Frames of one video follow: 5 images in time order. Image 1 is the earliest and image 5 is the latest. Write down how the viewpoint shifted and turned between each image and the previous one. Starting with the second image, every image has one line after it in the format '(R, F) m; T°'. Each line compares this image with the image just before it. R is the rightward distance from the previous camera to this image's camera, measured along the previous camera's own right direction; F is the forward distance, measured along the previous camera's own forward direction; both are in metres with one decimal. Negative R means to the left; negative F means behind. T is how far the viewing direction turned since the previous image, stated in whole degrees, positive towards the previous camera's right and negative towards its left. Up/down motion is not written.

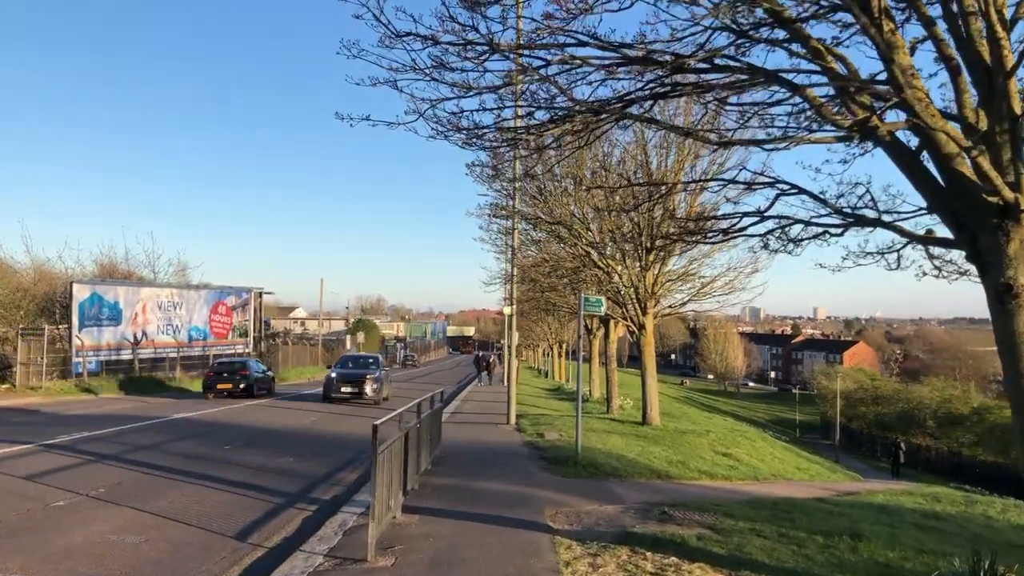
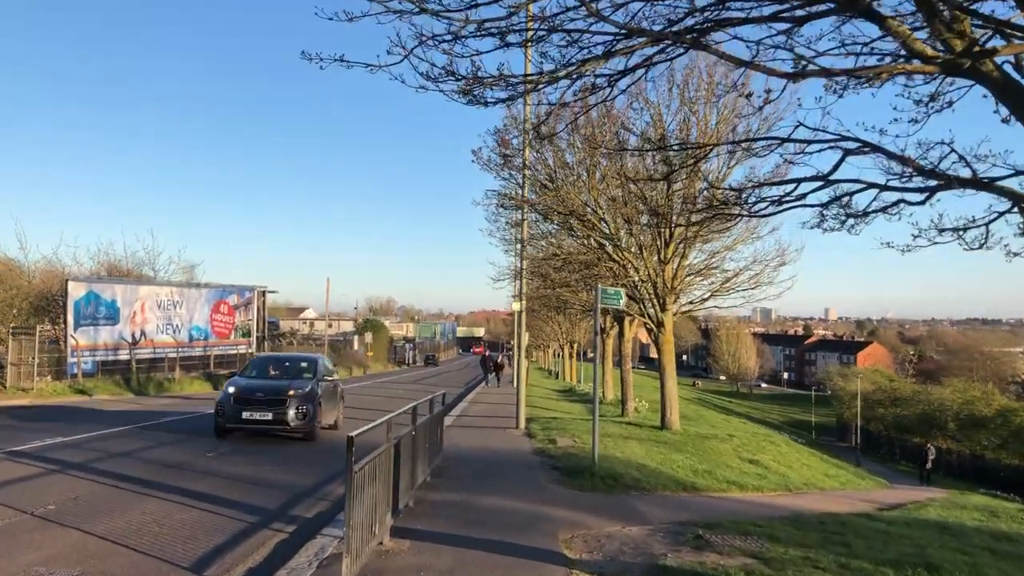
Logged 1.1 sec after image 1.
(0.0, +1.1) m; -1°
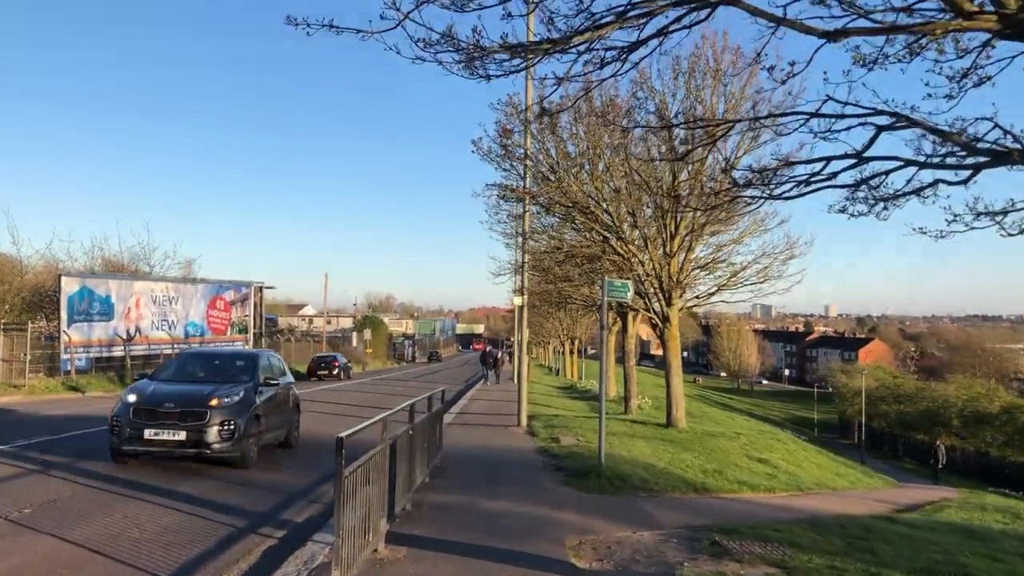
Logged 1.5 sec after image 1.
(0.0, +0.4) m; 0°
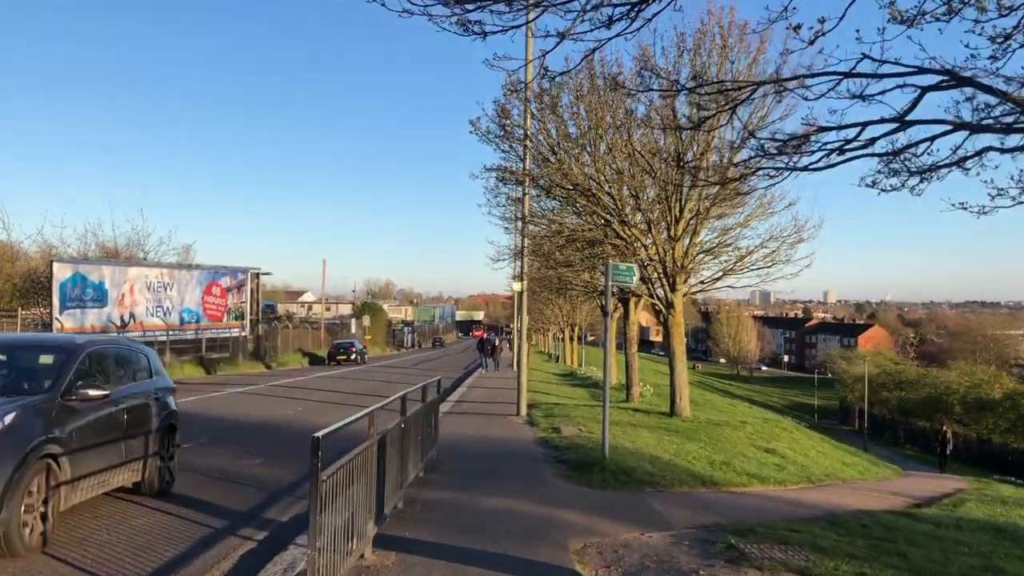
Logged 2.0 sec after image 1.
(0.0, +0.5) m; 0°
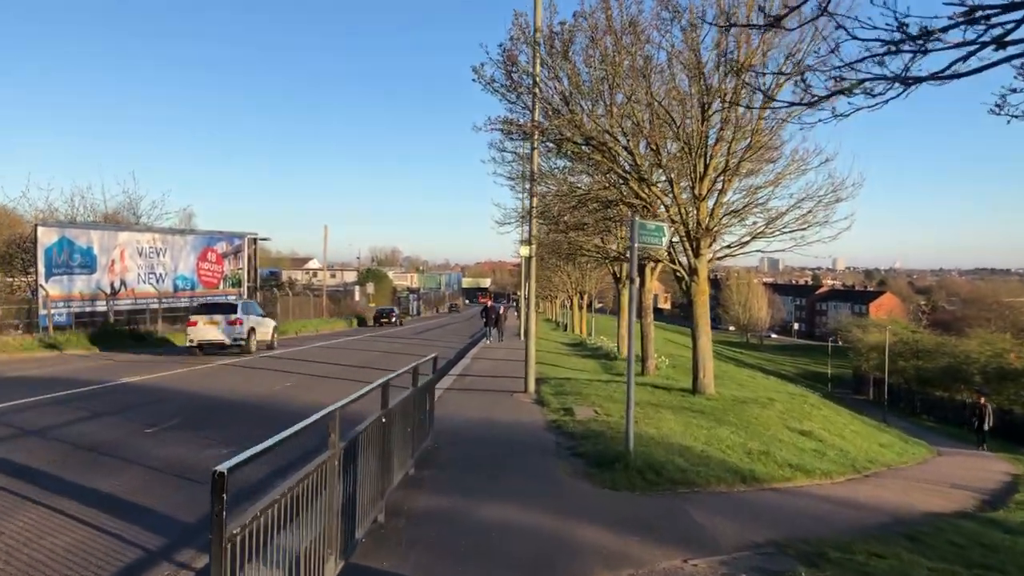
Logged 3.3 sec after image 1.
(0.0, +1.4) m; 0°
